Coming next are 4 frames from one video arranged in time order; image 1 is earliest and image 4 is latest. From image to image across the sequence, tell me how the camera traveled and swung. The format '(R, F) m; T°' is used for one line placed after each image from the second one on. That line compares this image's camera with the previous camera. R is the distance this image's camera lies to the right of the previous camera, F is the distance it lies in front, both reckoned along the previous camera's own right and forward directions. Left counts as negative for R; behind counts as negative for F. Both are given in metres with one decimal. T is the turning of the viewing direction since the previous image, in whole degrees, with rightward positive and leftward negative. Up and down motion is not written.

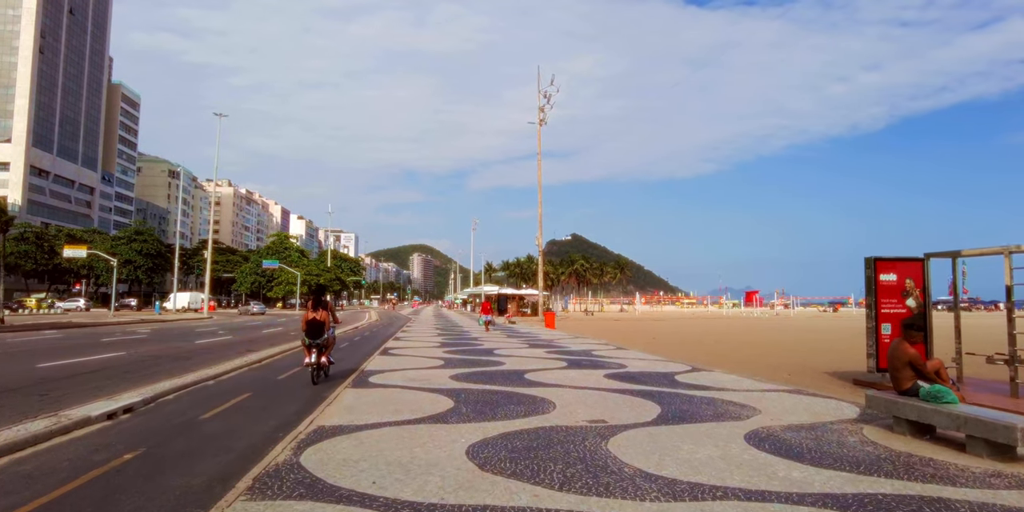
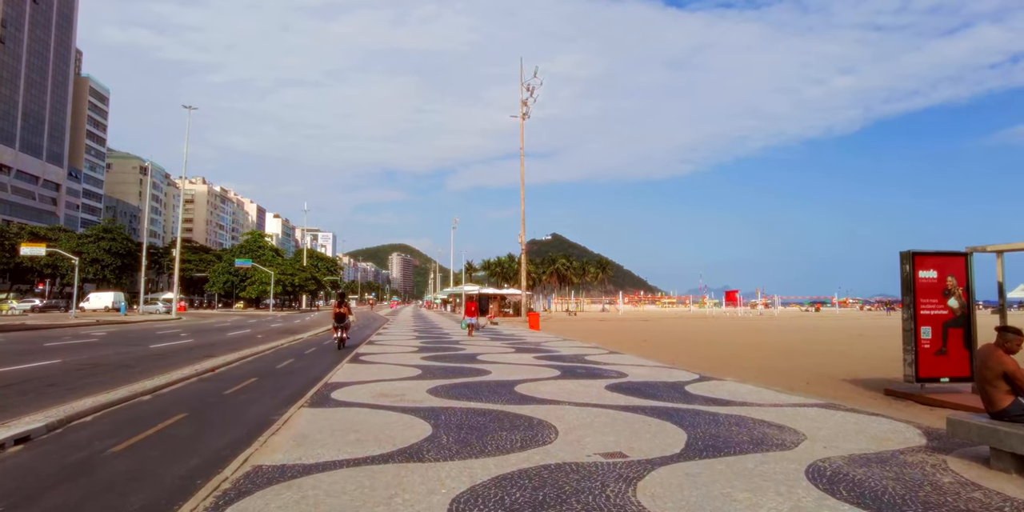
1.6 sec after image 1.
(-0.1, +1.8) m; +2°
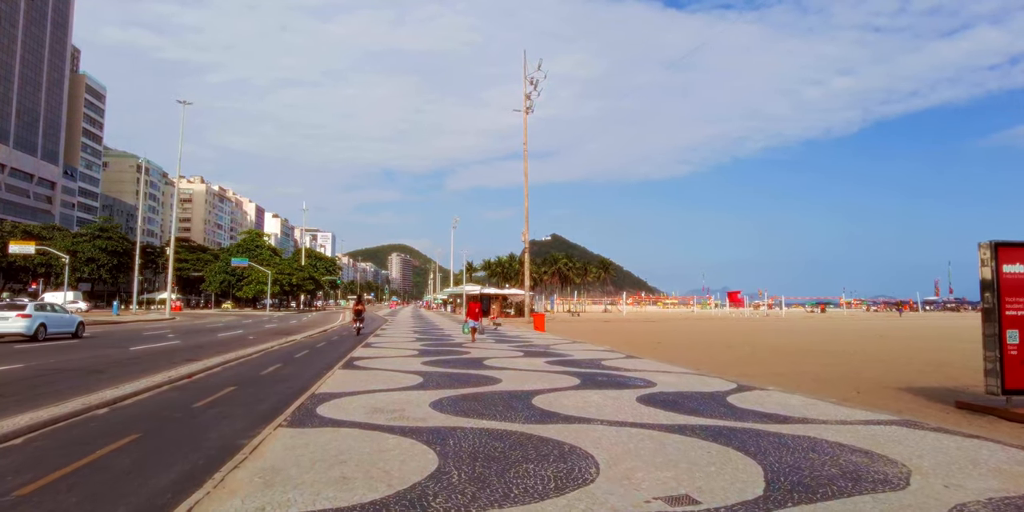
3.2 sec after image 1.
(-0.3, +1.7) m; 0°
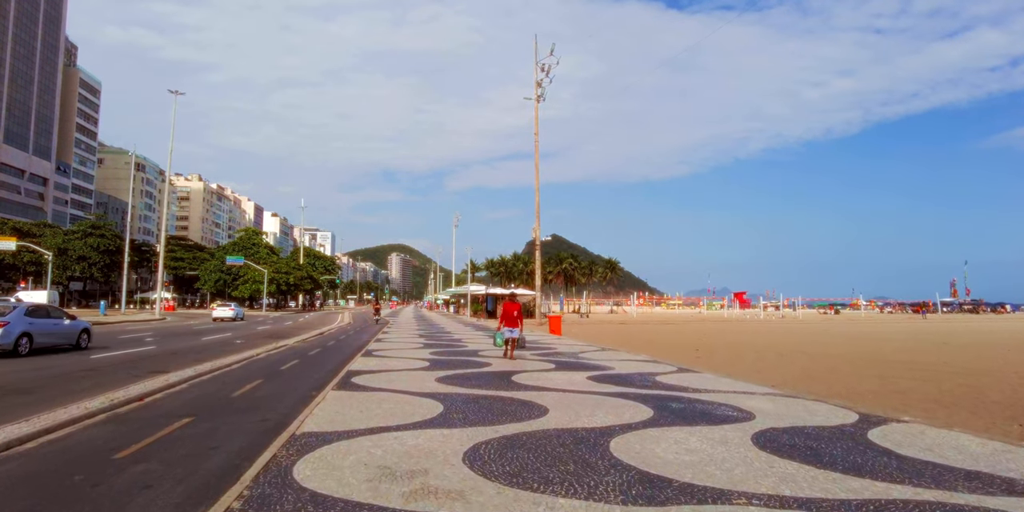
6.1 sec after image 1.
(-0.7, +3.2) m; 0°
